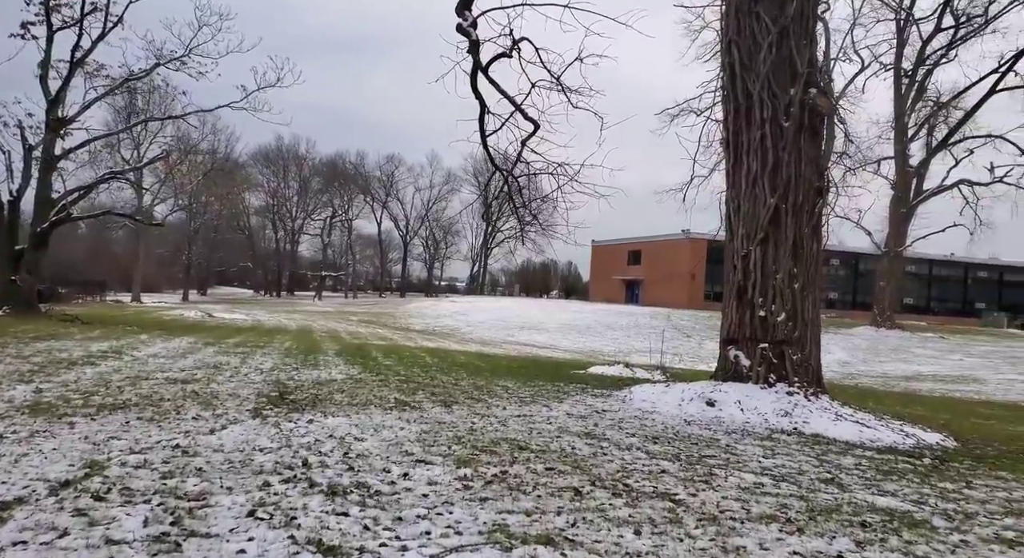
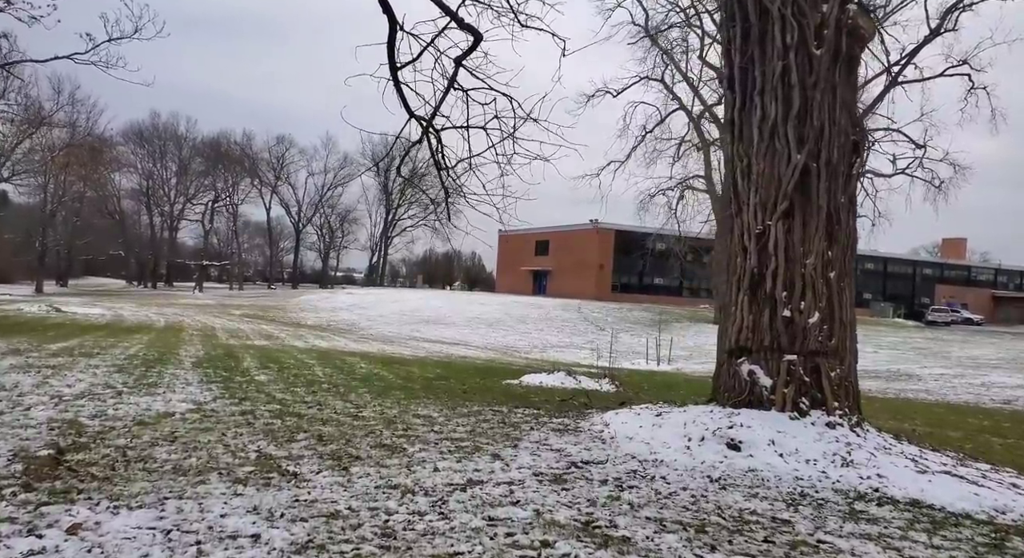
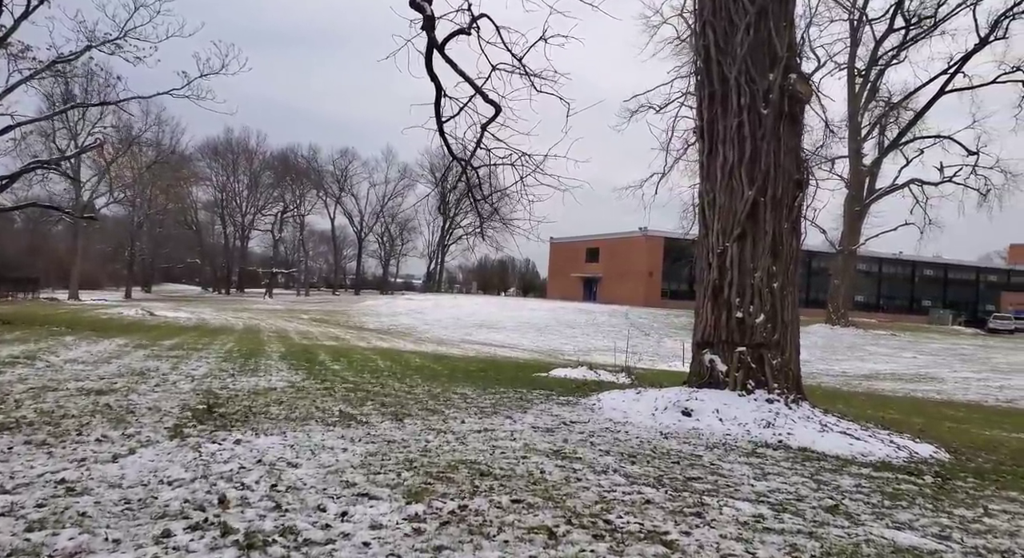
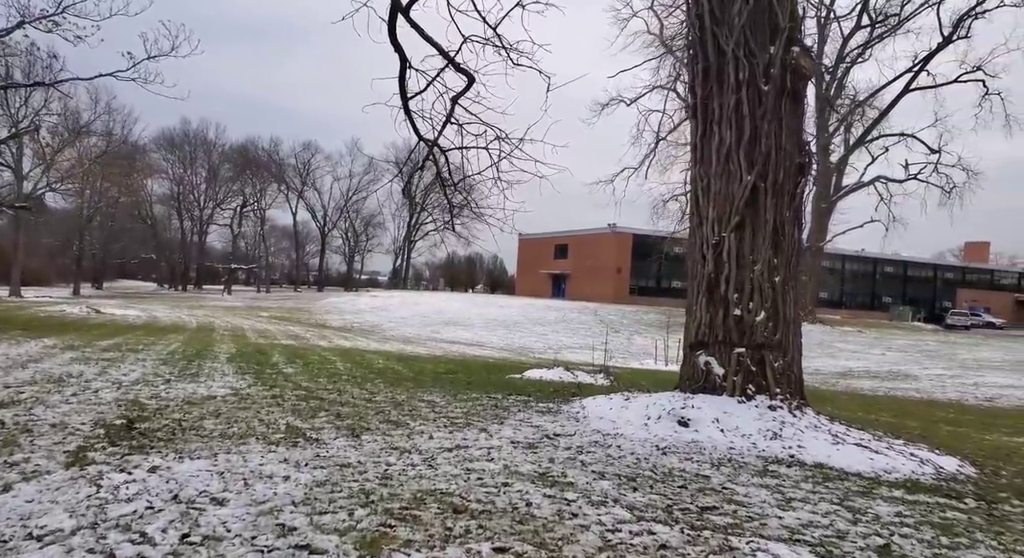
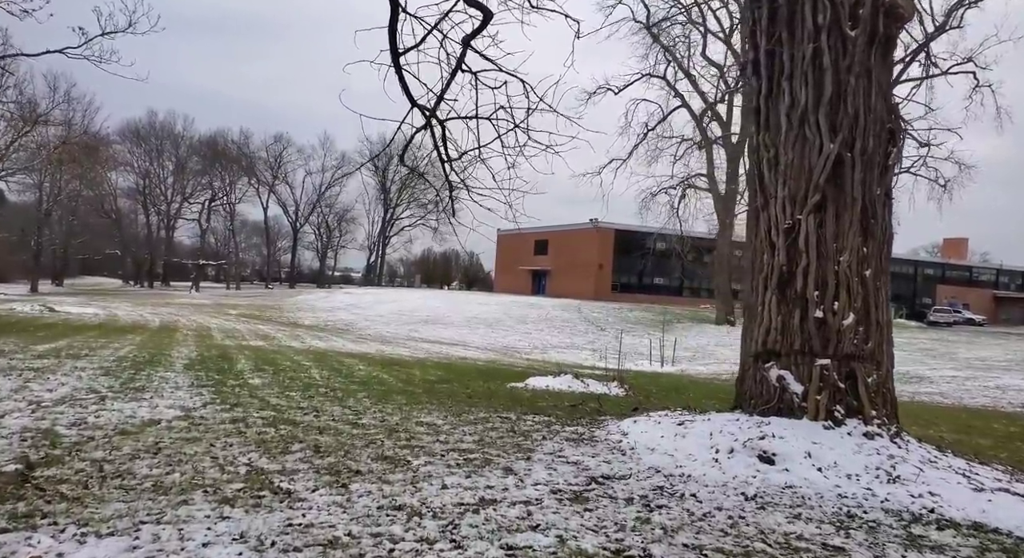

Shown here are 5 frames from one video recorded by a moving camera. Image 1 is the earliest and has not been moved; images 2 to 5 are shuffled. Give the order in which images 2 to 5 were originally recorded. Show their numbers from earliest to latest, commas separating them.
3, 4, 2, 5
